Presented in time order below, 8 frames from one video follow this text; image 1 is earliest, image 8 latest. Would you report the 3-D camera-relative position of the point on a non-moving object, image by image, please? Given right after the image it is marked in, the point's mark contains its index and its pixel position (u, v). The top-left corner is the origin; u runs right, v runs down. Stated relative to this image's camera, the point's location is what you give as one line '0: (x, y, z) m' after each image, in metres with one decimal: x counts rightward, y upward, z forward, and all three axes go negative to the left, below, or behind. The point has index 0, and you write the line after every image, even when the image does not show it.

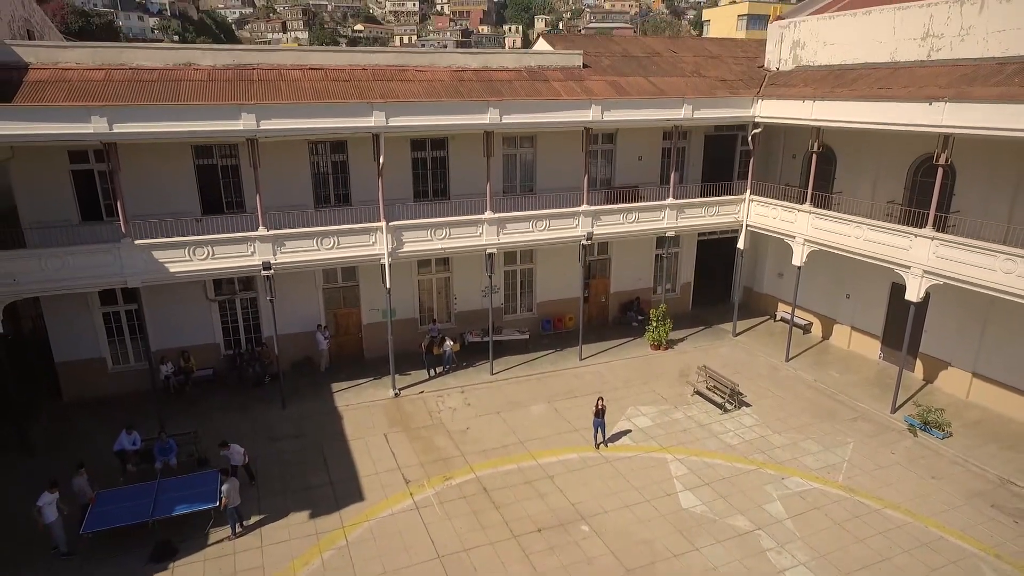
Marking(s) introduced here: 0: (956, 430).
0: (+9.4, -3.0, +13.0) m
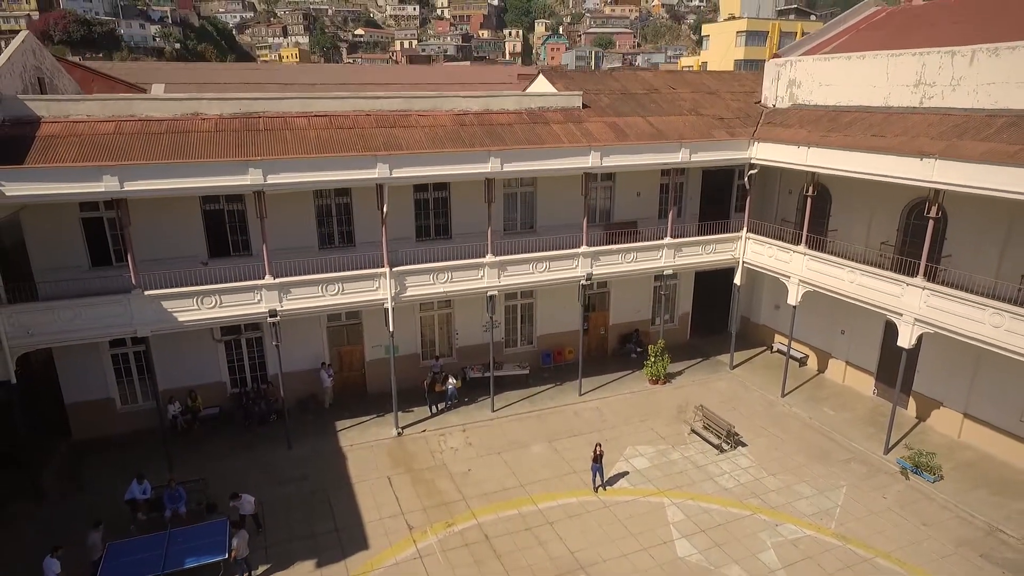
0: (+9.4, -4.0, +13.3) m
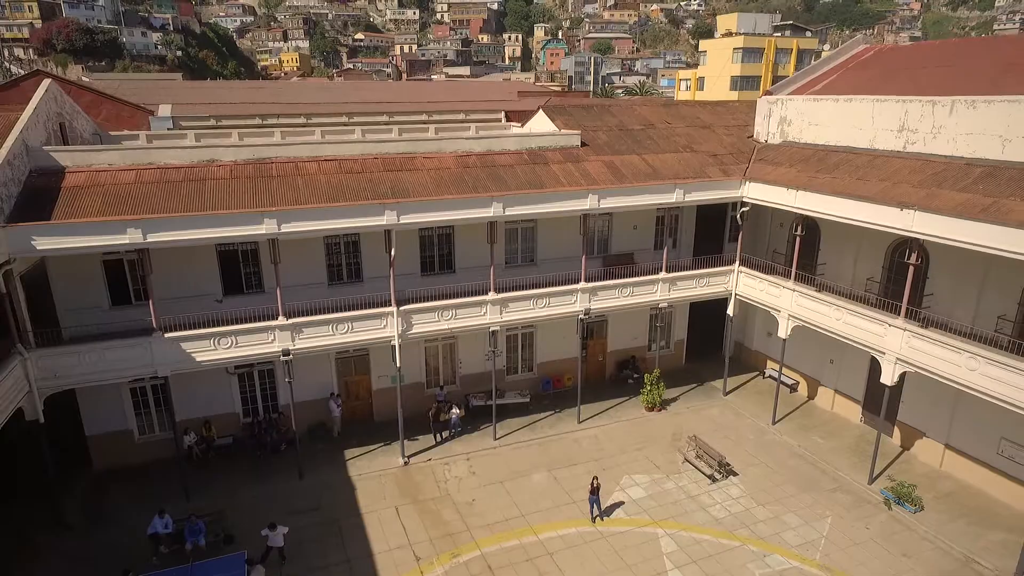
0: (+9.5, -4.9, +13.9) m
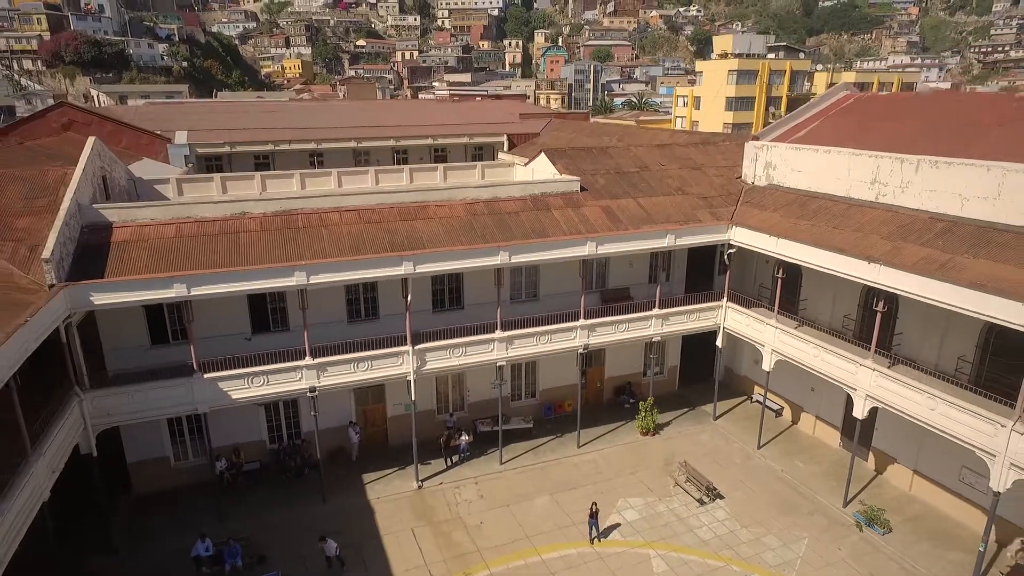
0: (+9.6, -5.9, +15.3) m
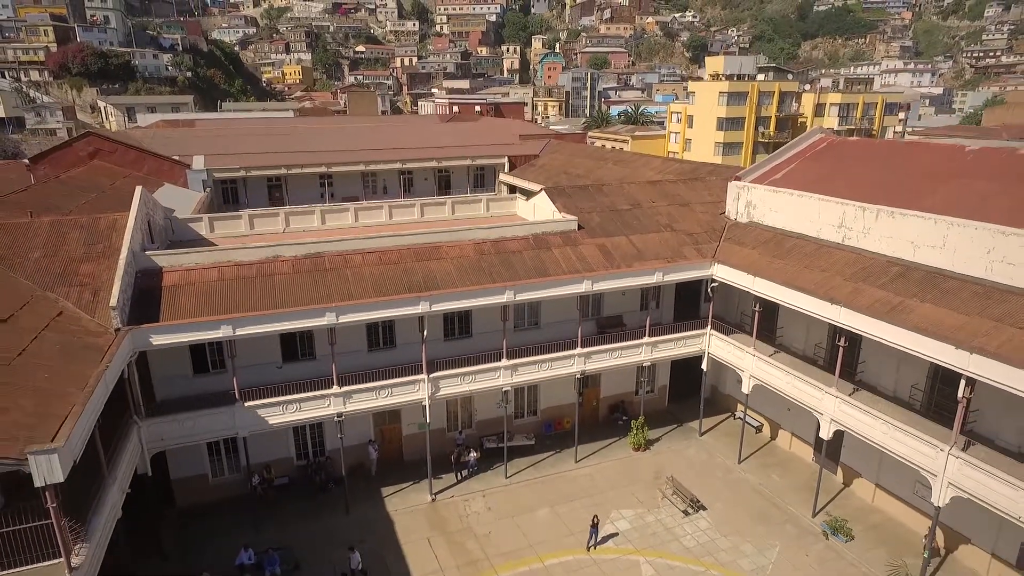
0: (+9.7, -6.9, +17.2) m
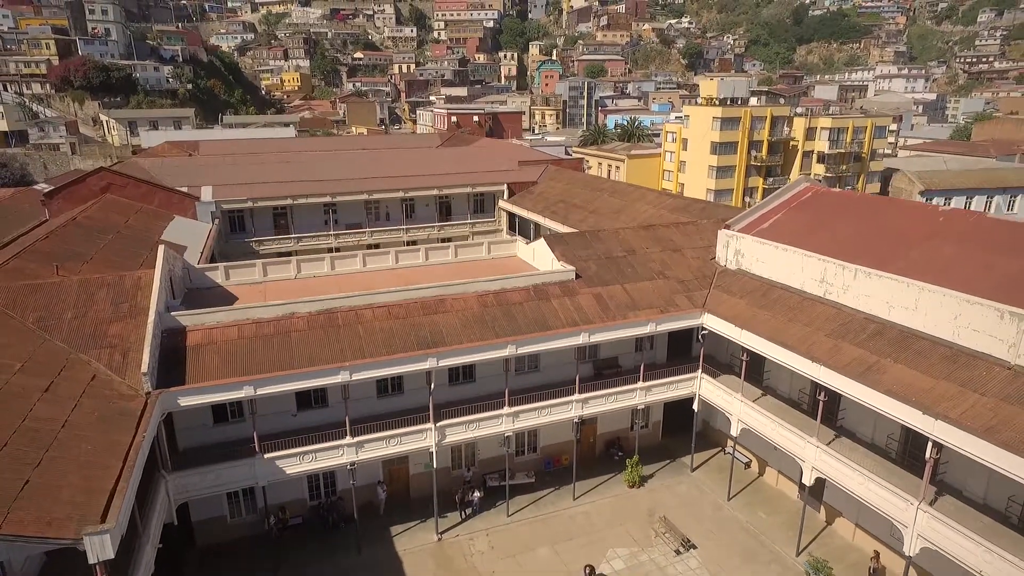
0: (+9.8, -8.5, +18.4) m
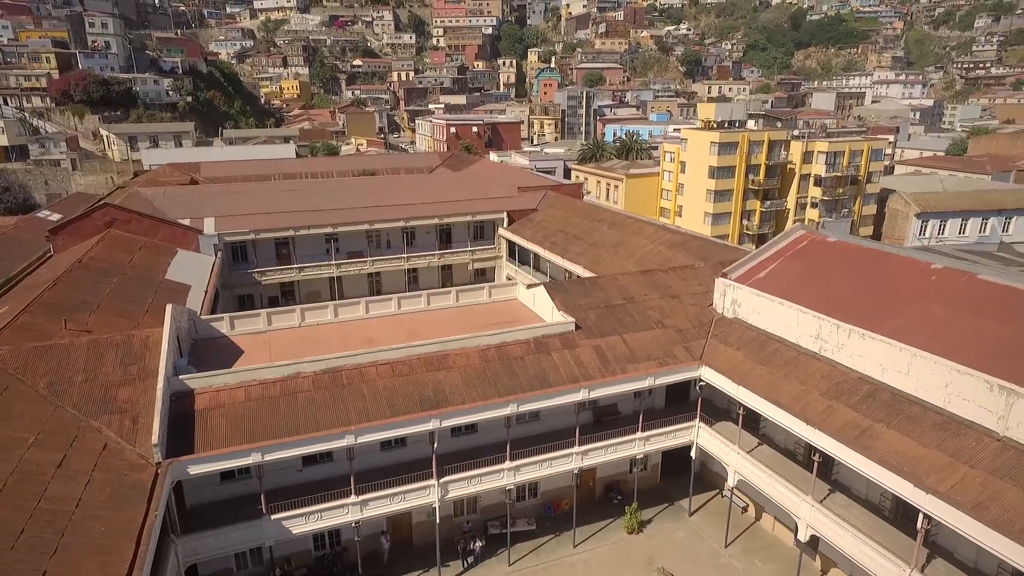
0: (+9.8, -10.3, +18.8) m
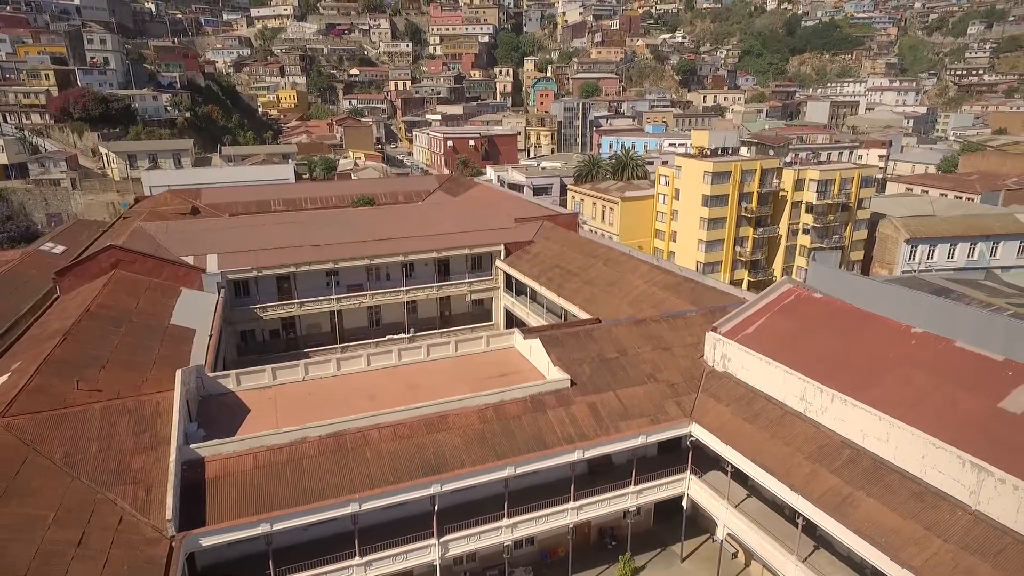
0: (+9.8, -12.5, +19.6) m
